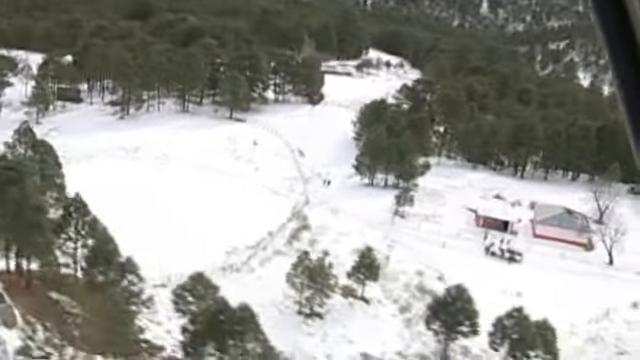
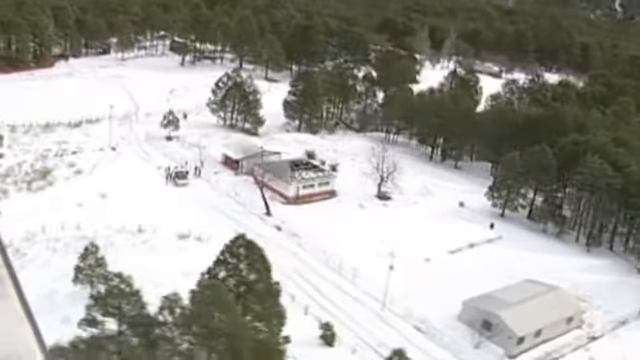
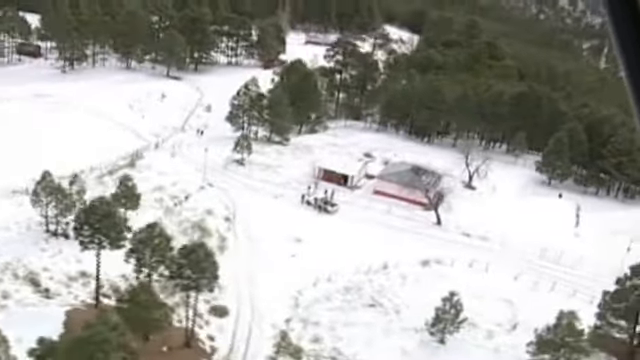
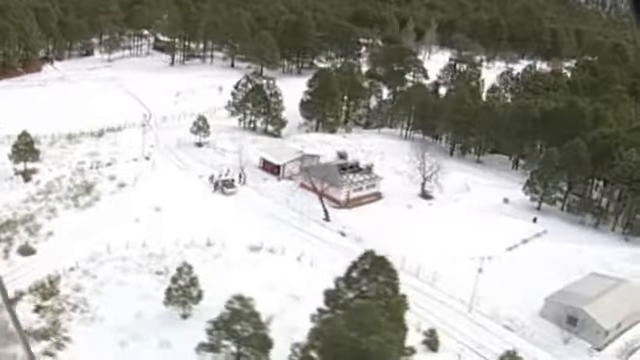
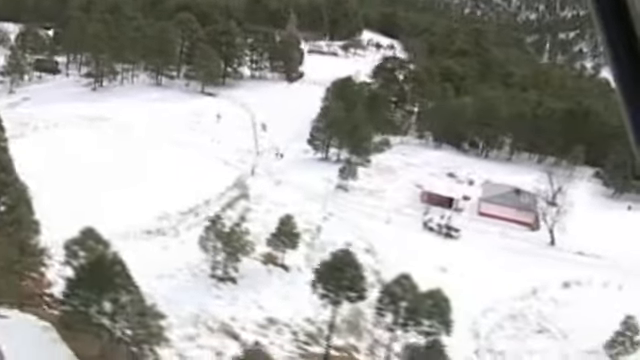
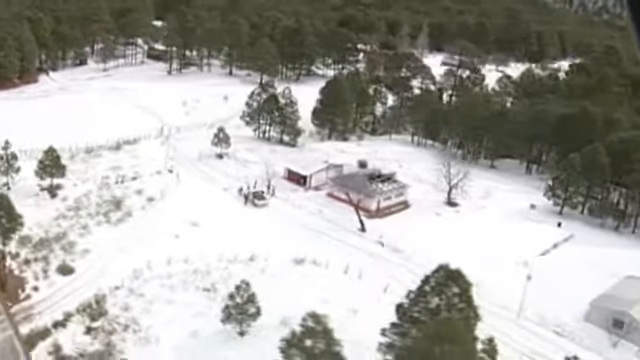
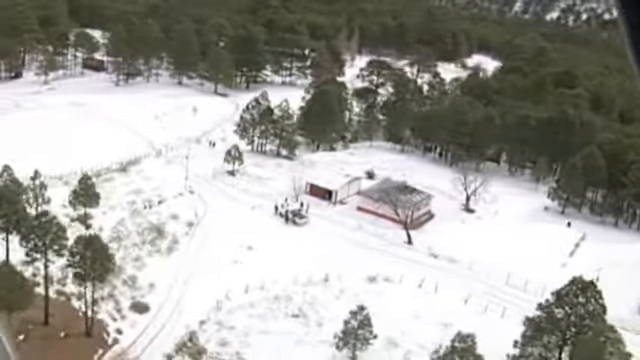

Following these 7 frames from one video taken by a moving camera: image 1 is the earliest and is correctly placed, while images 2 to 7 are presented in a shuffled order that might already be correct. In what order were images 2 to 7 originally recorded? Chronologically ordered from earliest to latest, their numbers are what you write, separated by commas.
5, 3, 7, 6, 4, 2
